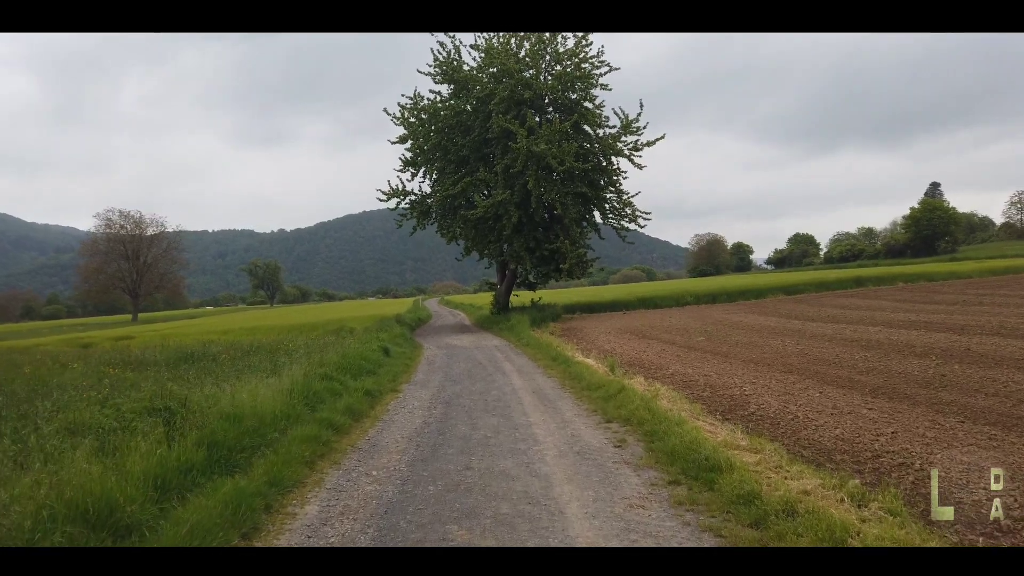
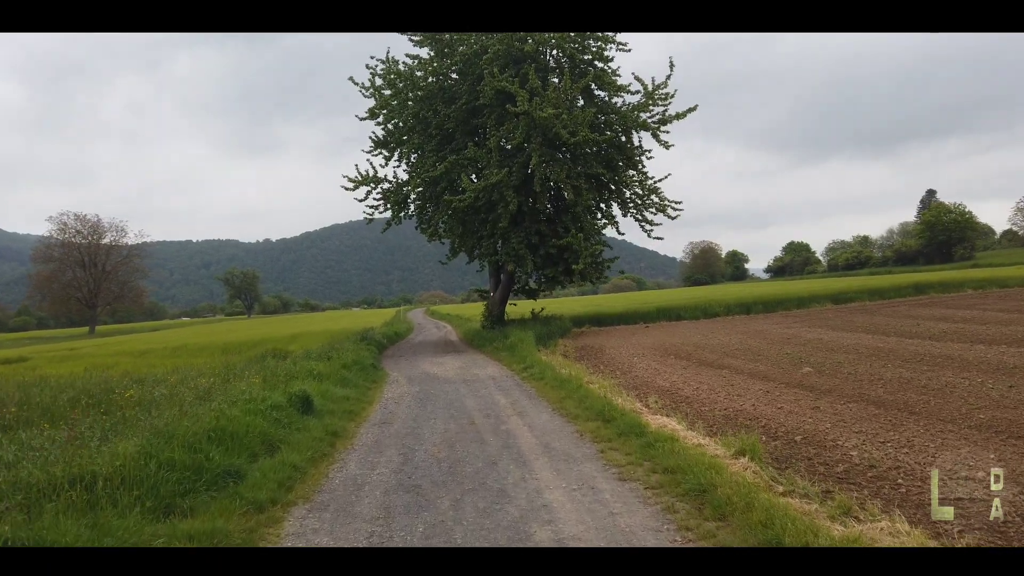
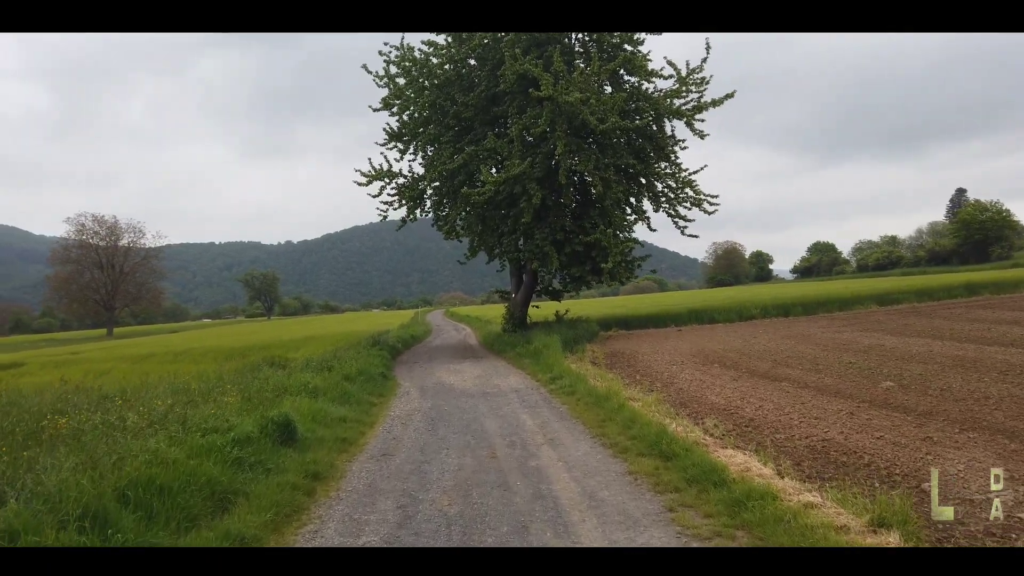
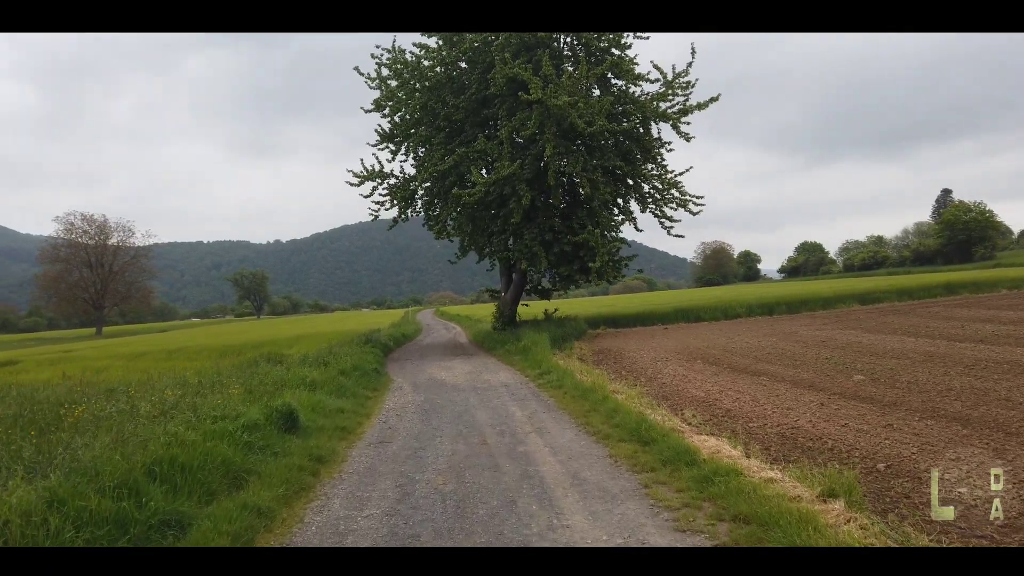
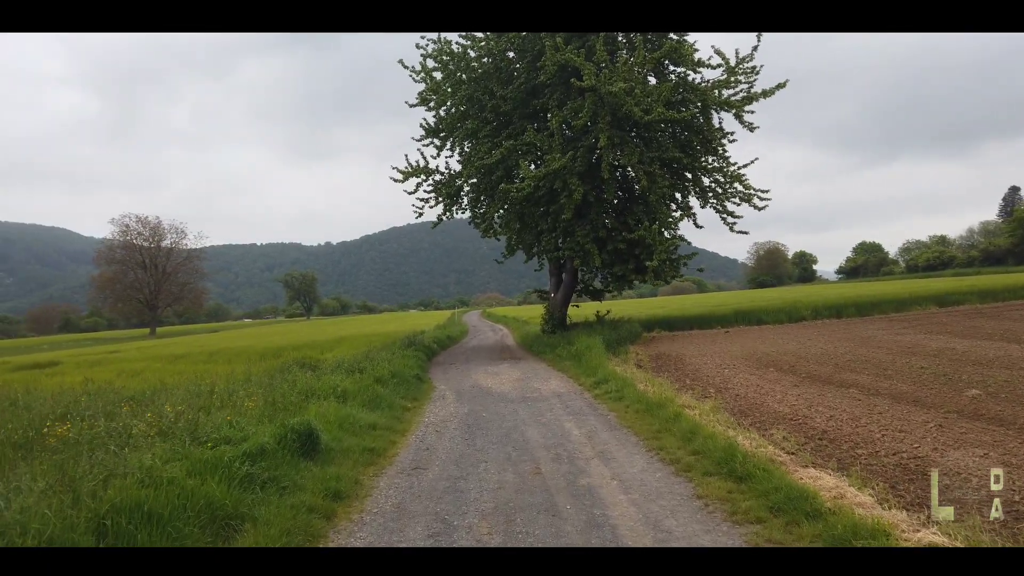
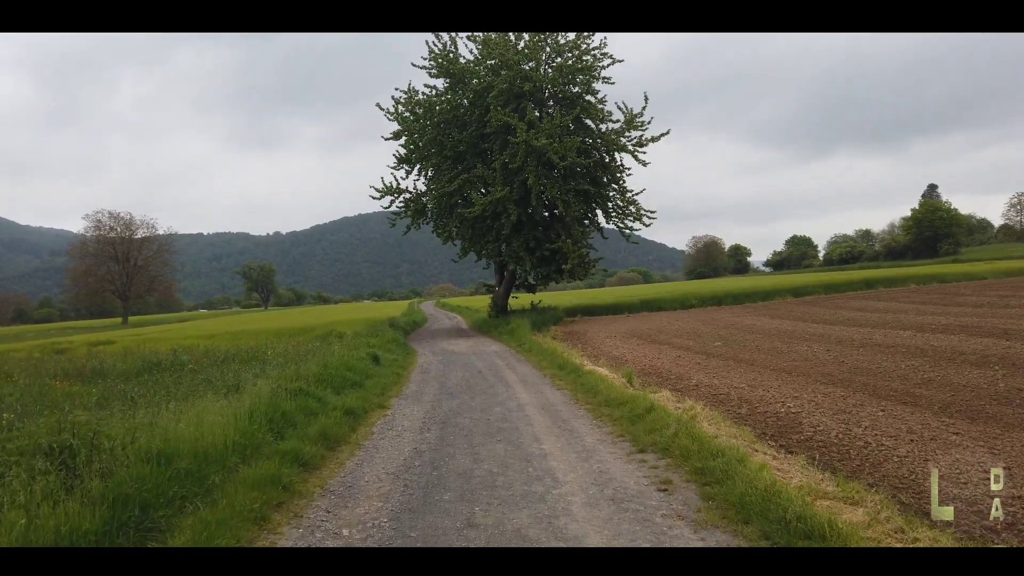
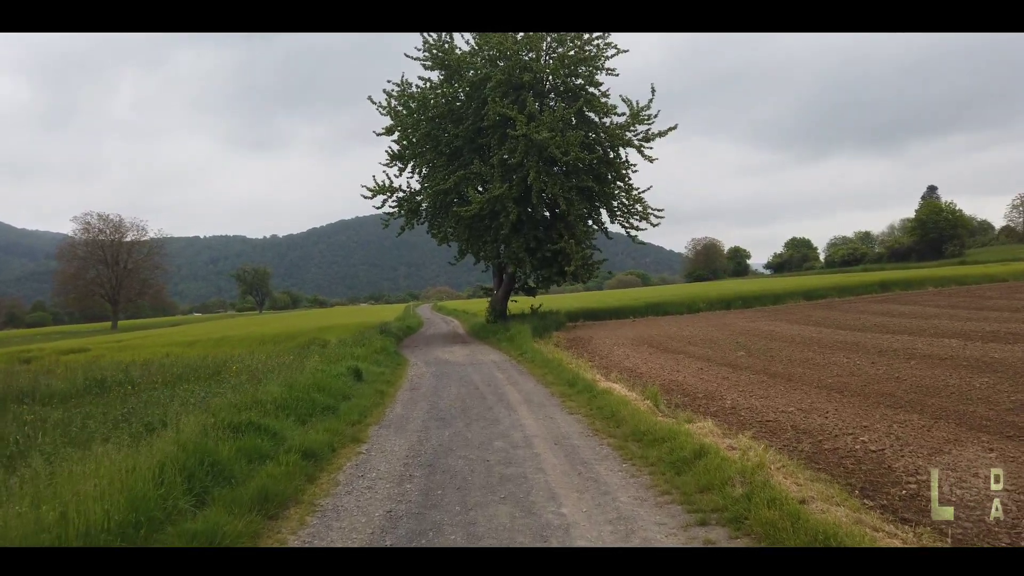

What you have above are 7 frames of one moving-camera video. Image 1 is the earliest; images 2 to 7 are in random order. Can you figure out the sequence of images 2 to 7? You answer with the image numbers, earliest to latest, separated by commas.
6, 7, 2, 4, 3, 5
